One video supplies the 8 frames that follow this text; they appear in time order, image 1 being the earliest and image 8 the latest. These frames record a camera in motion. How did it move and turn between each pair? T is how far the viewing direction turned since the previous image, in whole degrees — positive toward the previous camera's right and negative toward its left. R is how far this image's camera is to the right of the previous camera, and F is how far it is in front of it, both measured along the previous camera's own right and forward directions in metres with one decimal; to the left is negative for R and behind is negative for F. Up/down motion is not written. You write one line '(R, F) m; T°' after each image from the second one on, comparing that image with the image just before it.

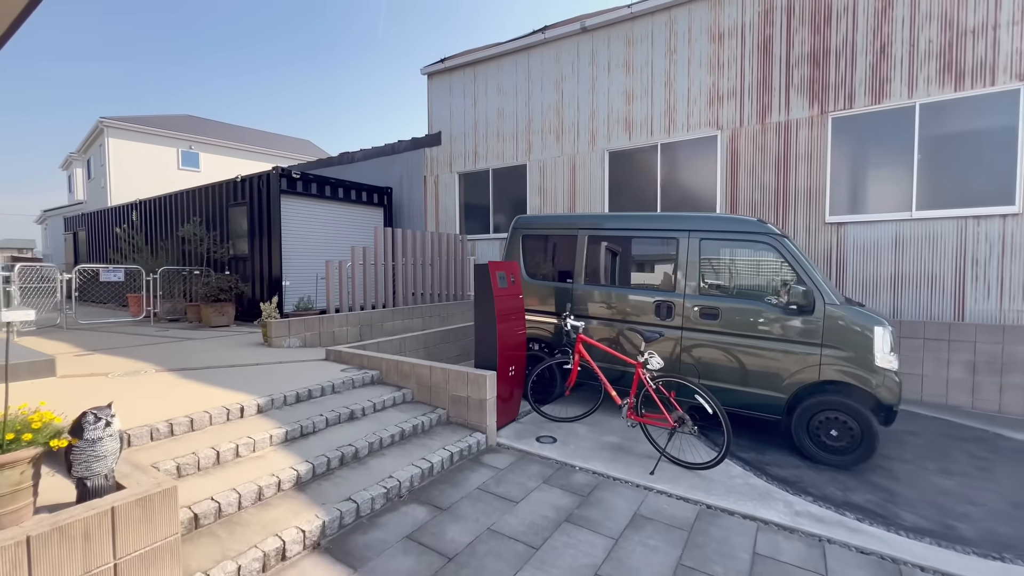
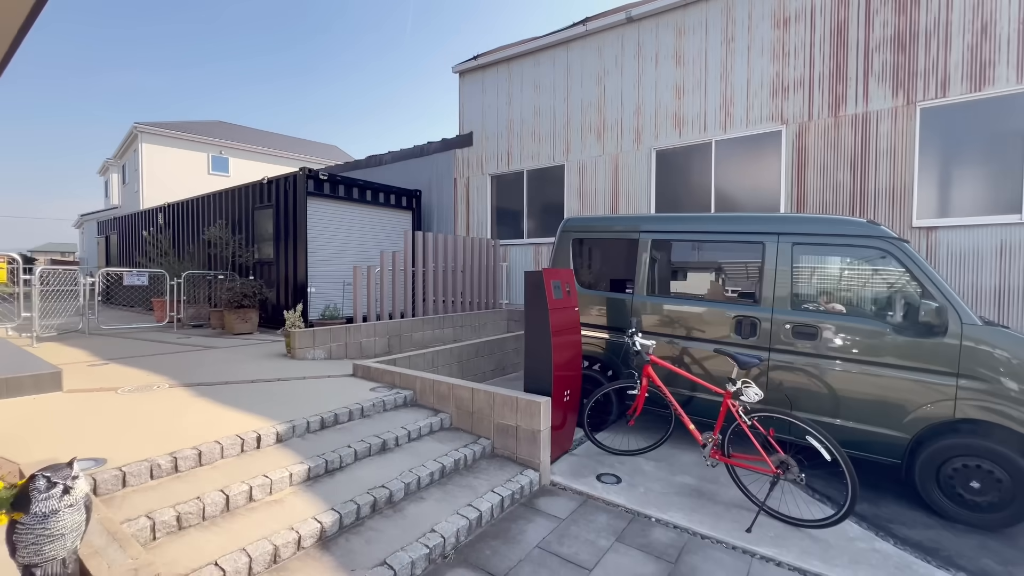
(-0.3, +0.5) m; -3°
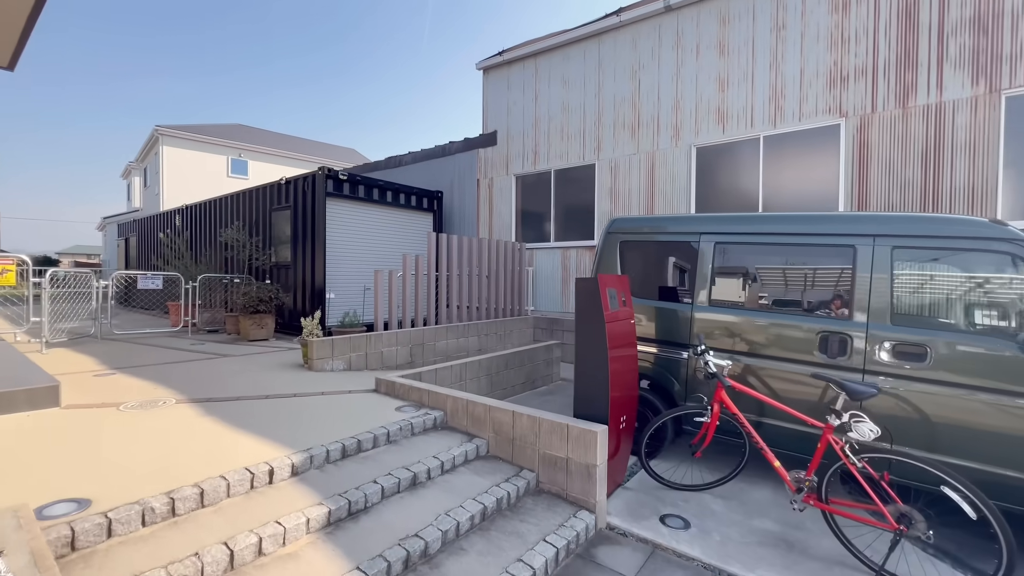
(-0.2, +0.4) m; -2°
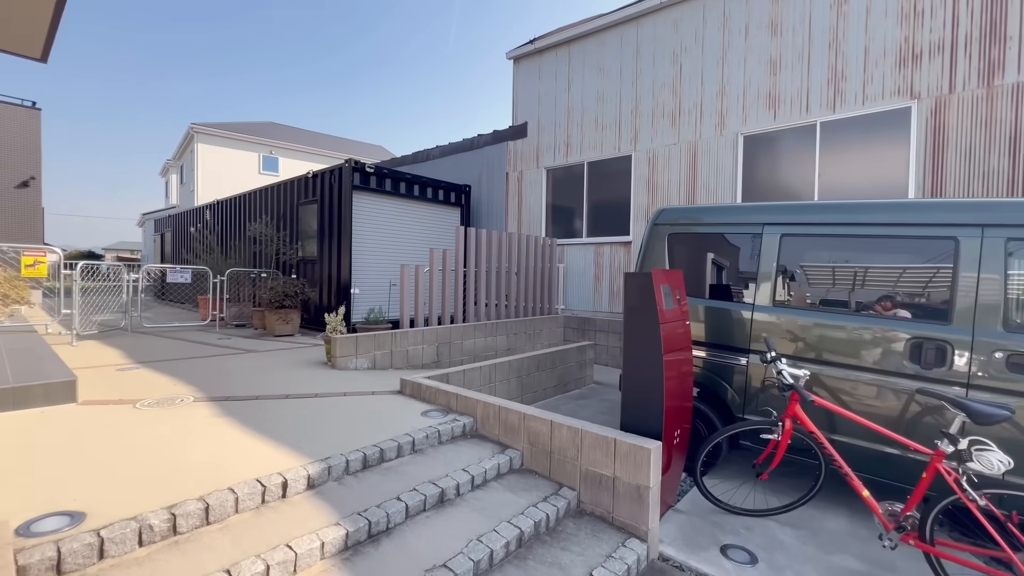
(-0.1, +0.3) m; -3°
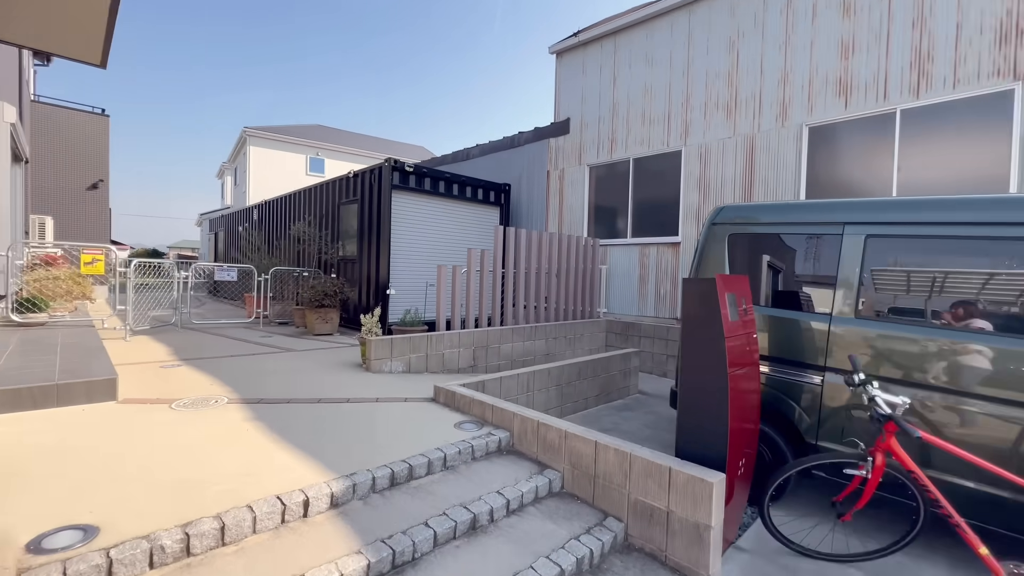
(0.0, +0.2) m; -5°
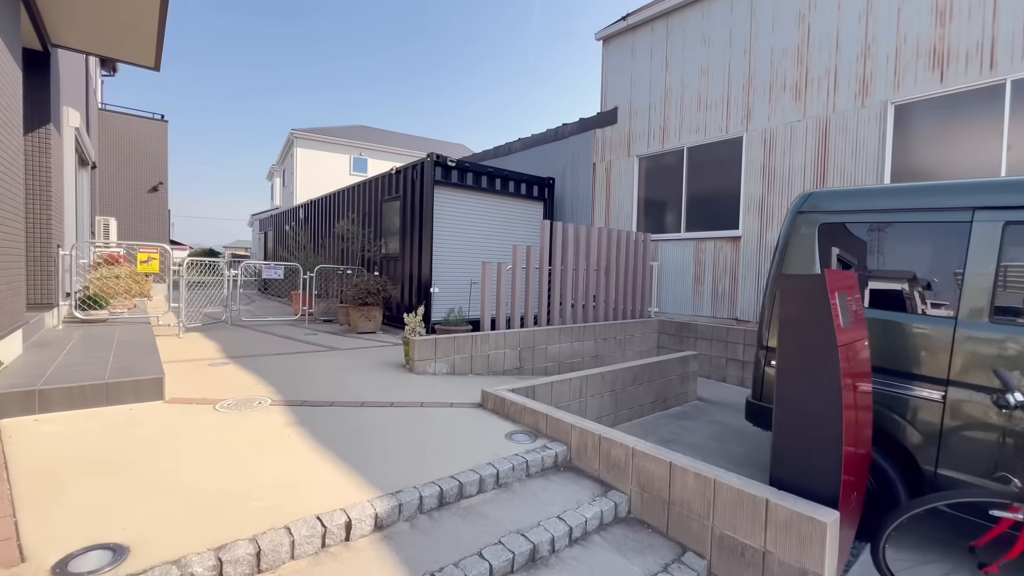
(-0.1, +0.3) m; -5°
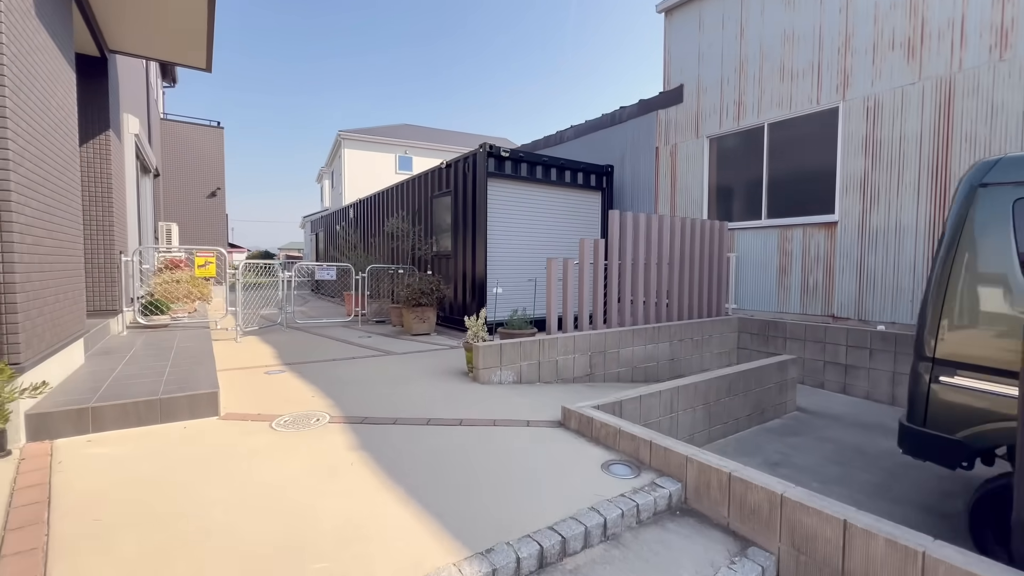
(-0.3, +0.4) m; -5°
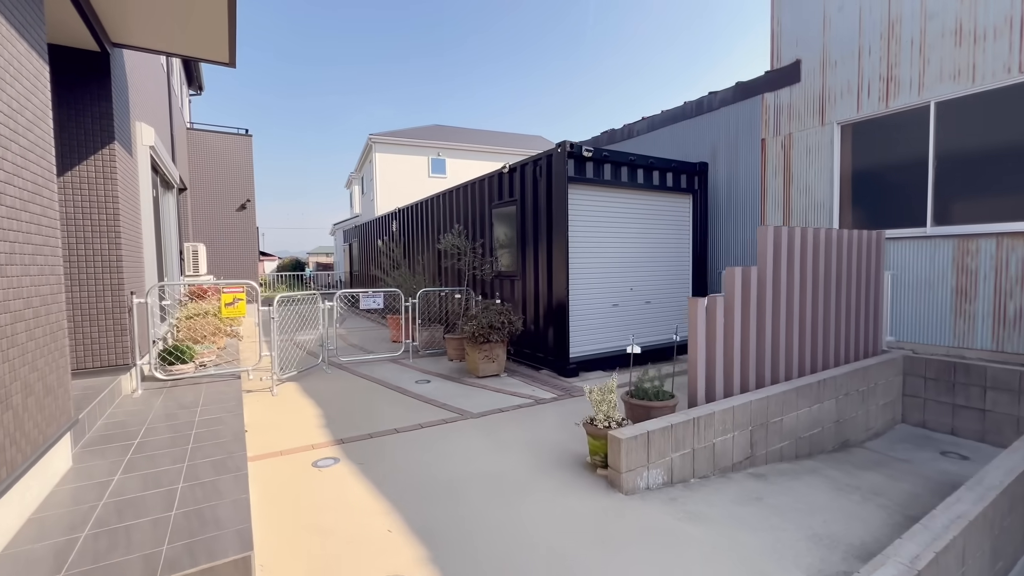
(-0.8, +1.2) m; -3°
